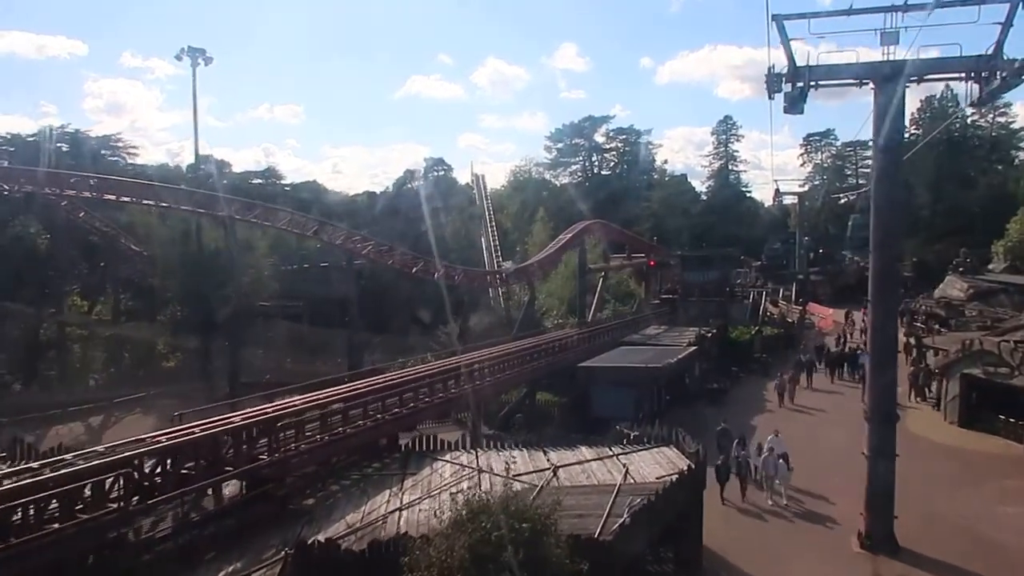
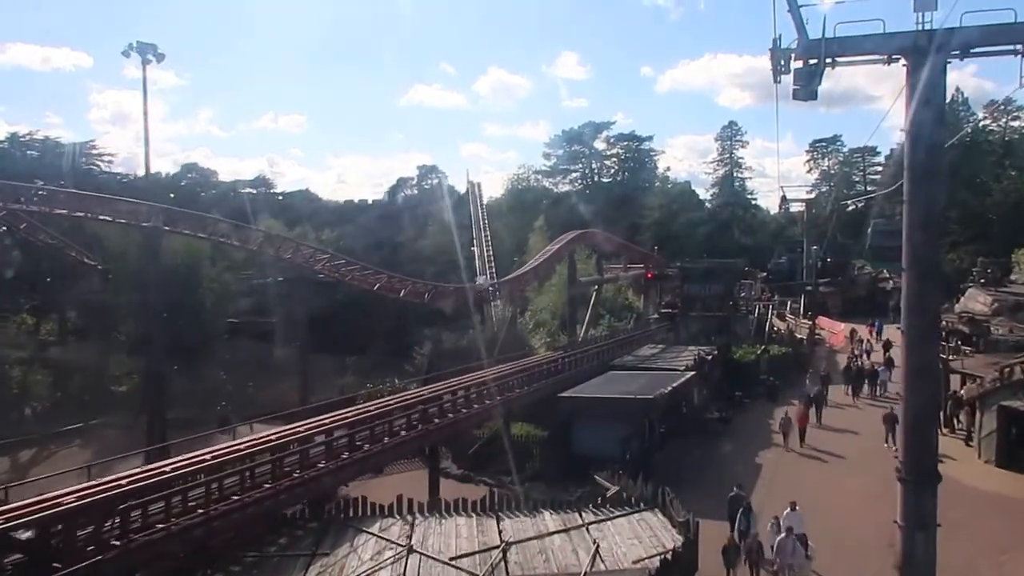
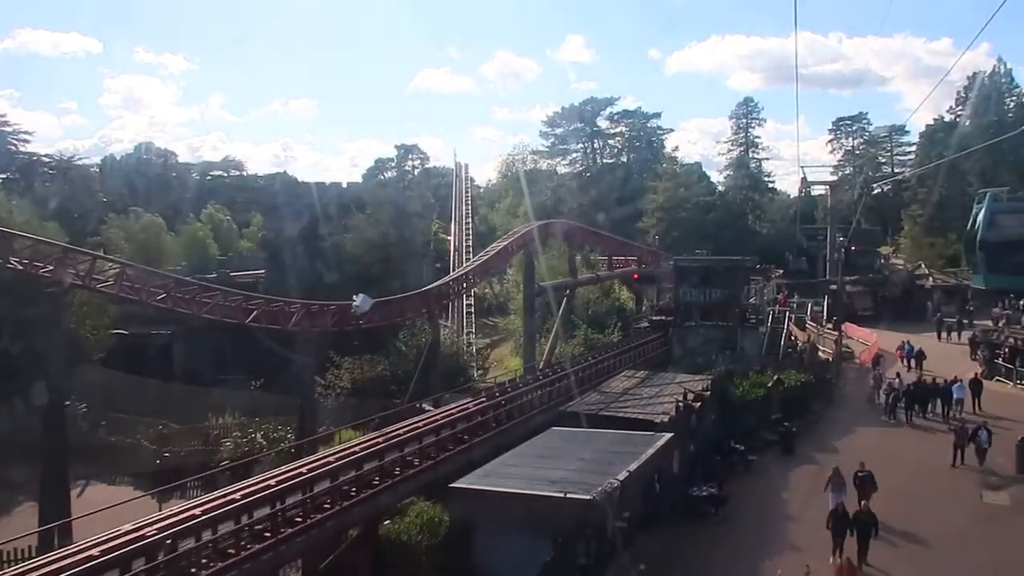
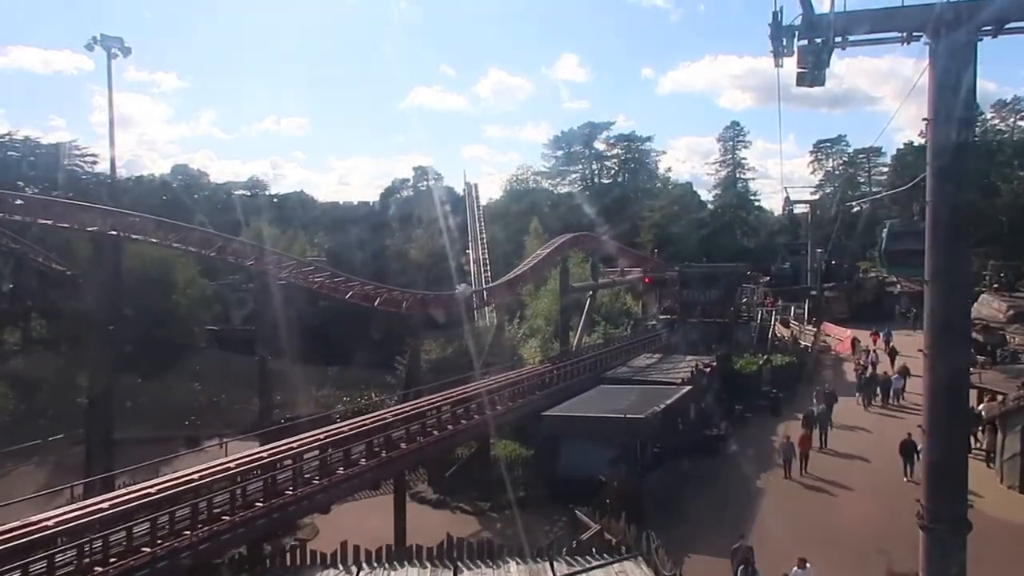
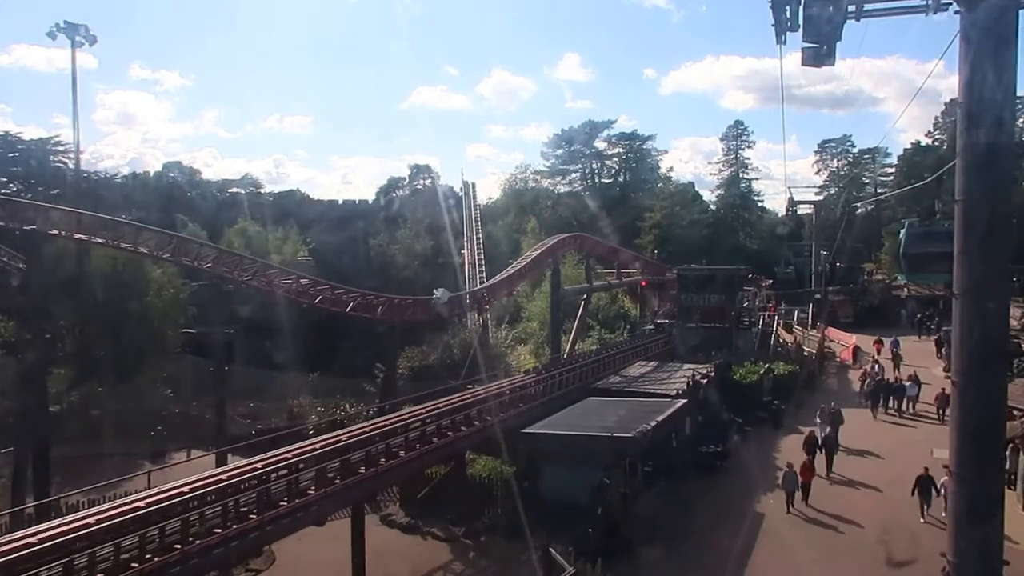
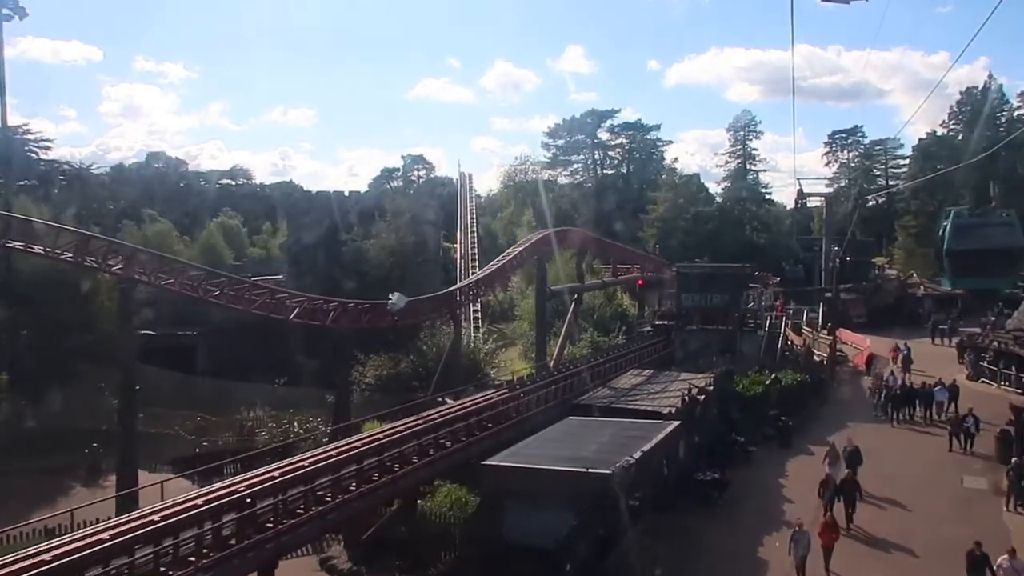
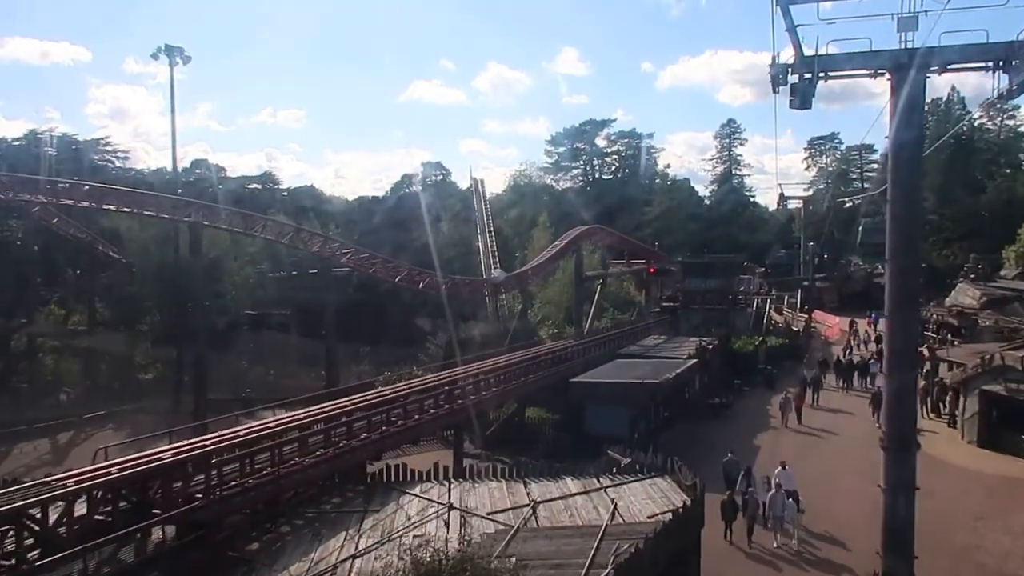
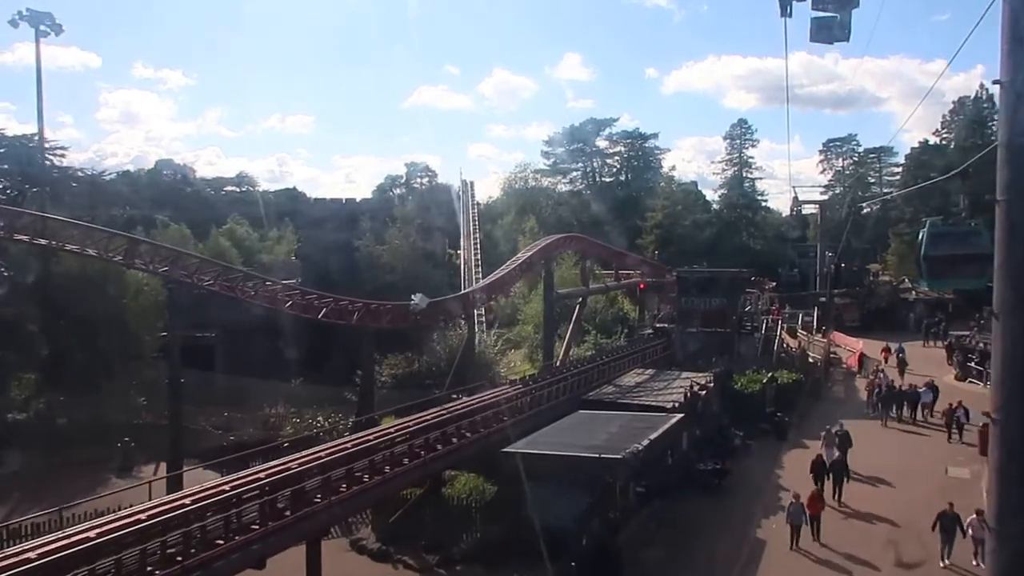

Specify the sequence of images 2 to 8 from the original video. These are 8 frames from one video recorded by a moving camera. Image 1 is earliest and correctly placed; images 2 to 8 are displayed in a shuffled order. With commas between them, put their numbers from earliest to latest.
7, 2, 4, 5, 8, 6, 3
